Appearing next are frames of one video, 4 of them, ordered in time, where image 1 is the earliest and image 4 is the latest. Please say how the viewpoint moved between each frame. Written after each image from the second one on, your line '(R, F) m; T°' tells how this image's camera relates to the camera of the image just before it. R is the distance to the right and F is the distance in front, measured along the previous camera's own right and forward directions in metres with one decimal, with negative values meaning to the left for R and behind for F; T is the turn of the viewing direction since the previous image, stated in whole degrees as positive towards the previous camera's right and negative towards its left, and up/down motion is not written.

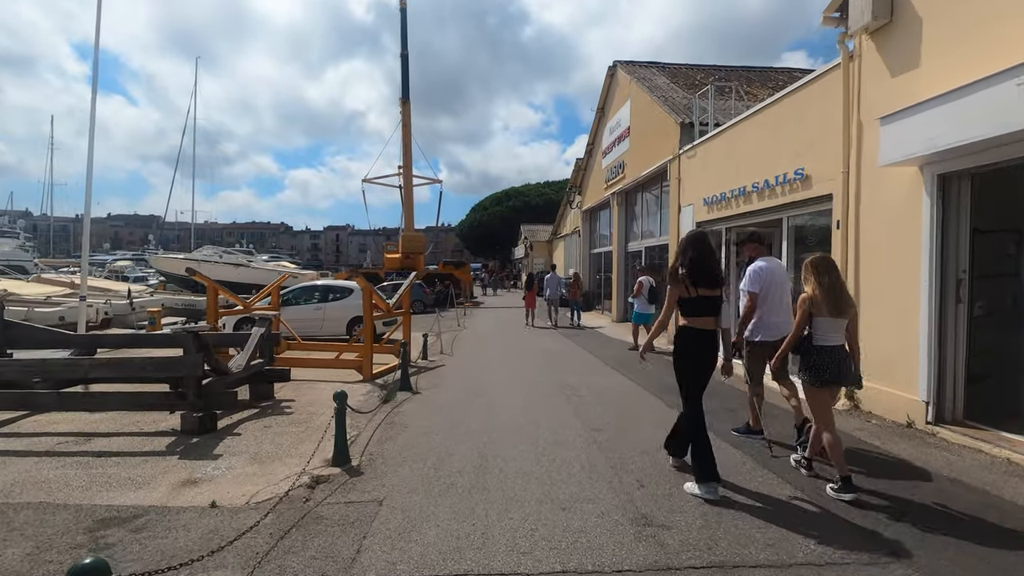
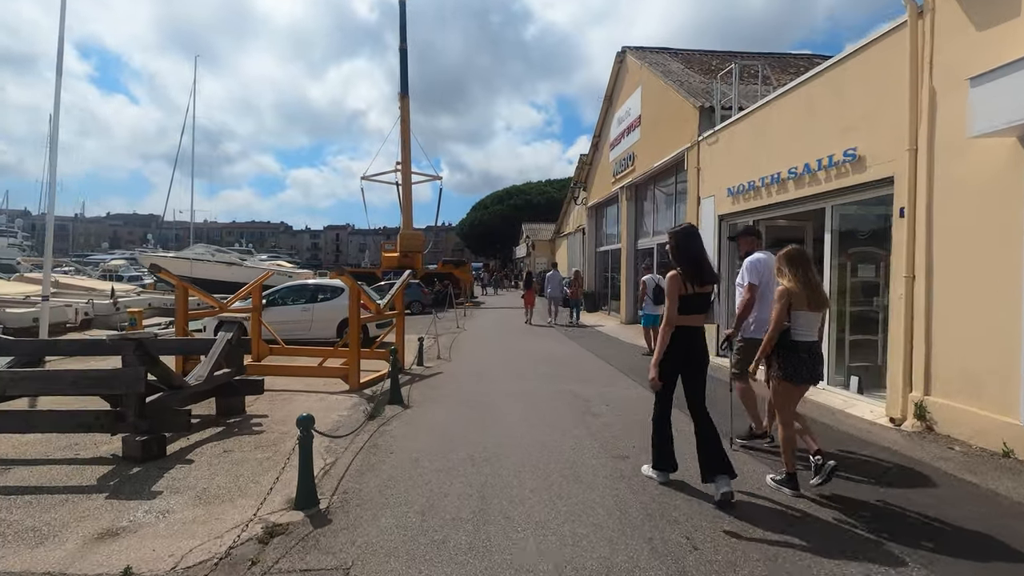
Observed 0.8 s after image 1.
(-0.1, +1.1) m; 0°
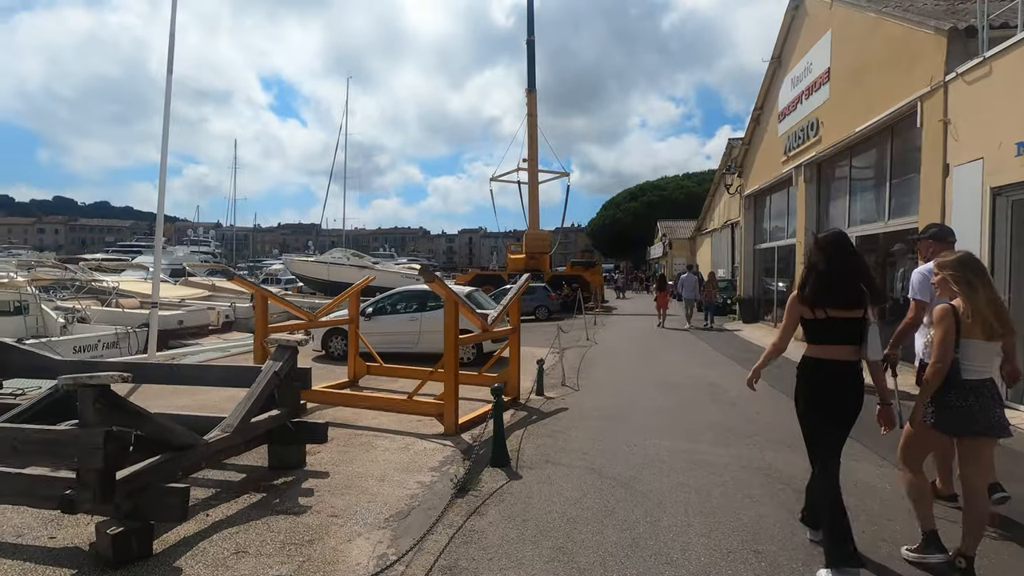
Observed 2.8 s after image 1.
(-0.3, +2.6) m; -14°
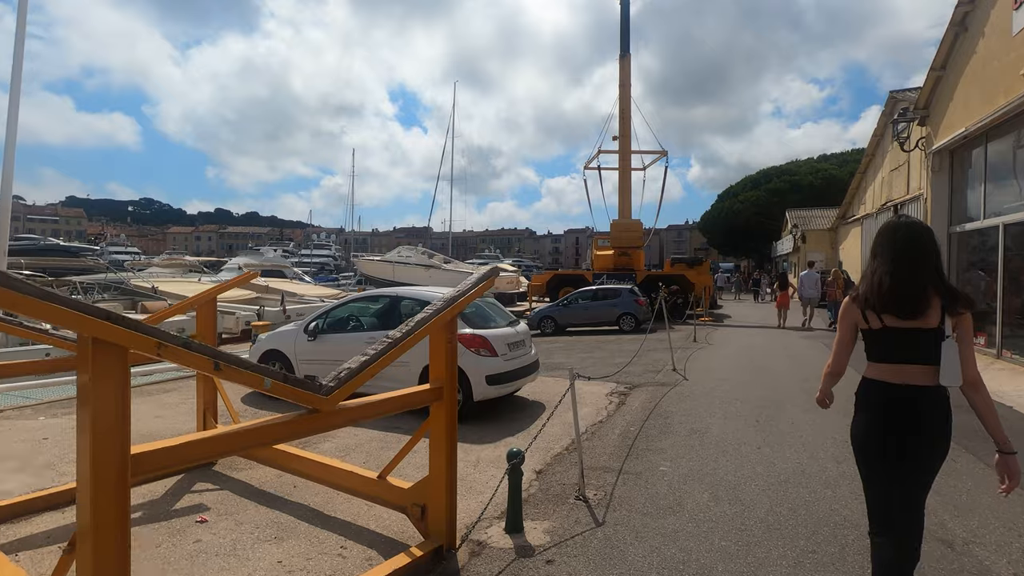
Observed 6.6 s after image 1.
(+1.4, +5.2) m; -12°
